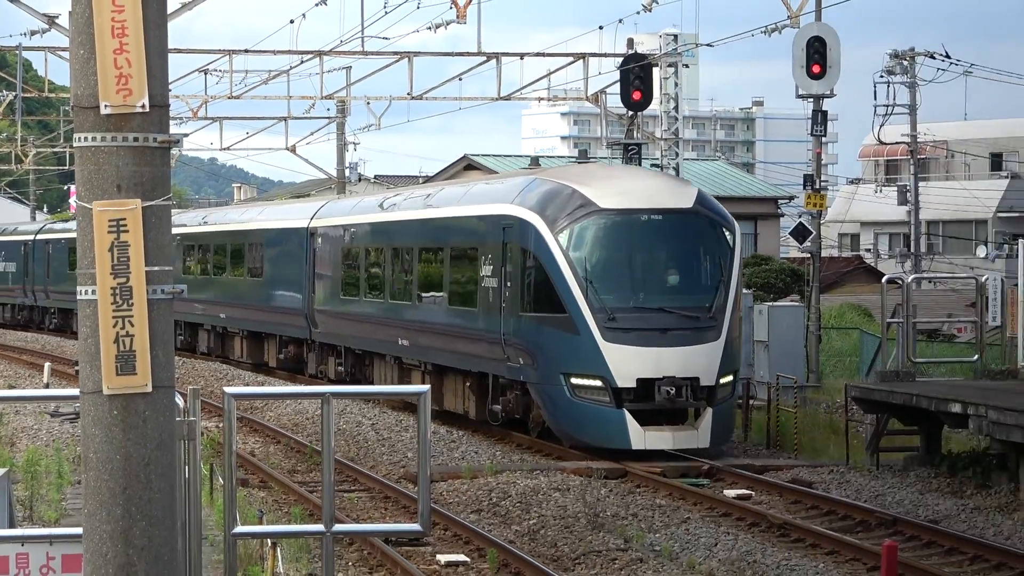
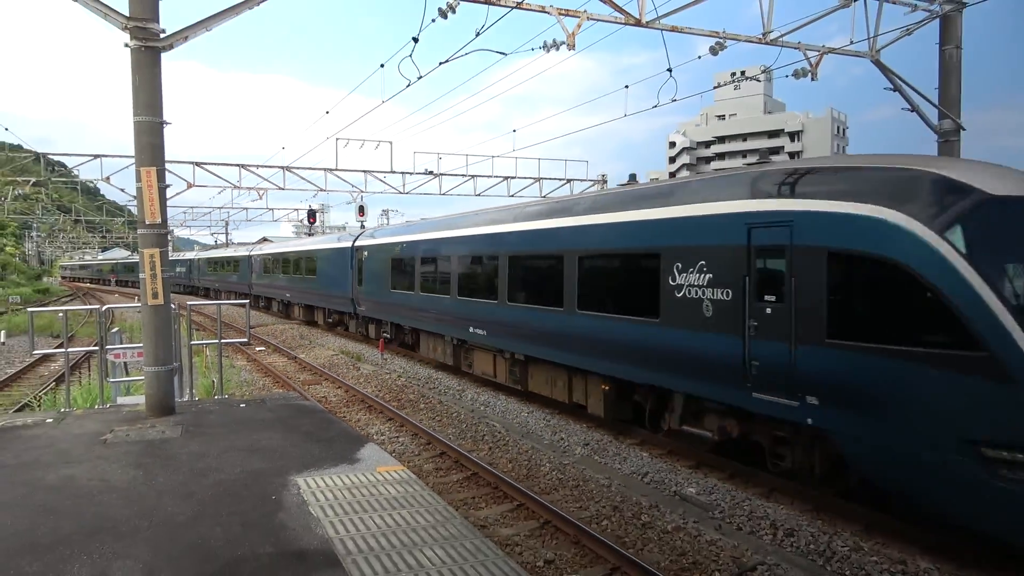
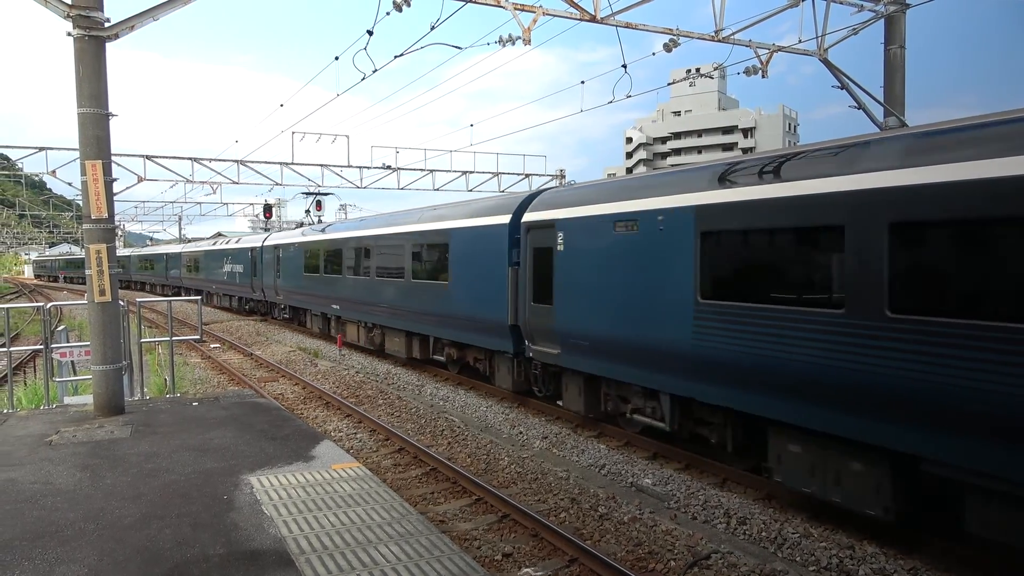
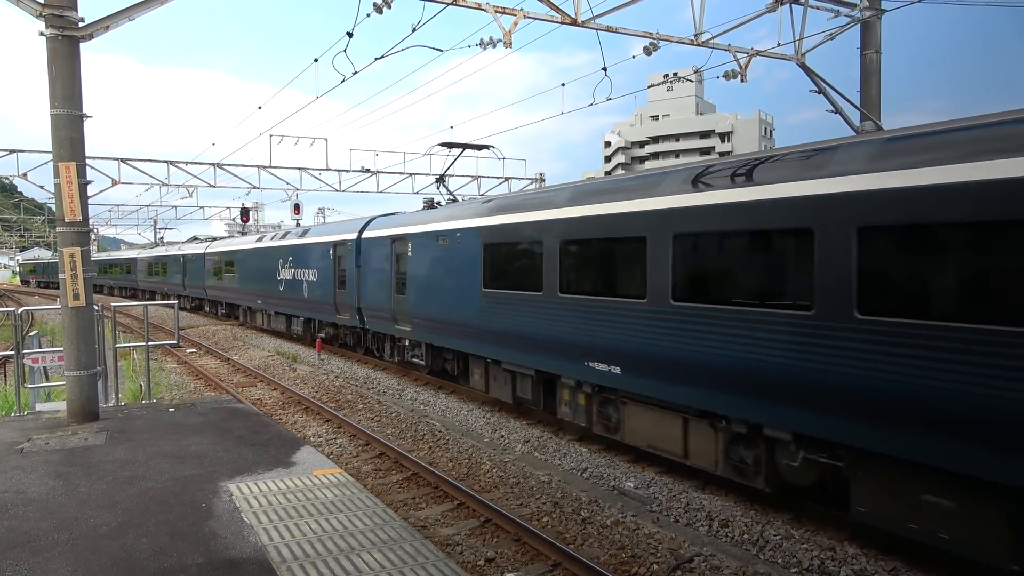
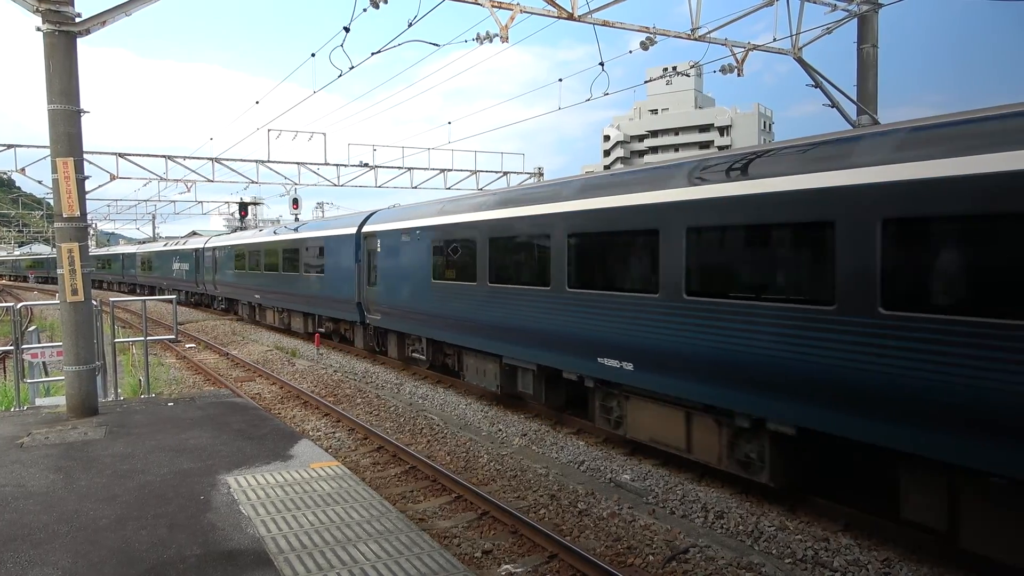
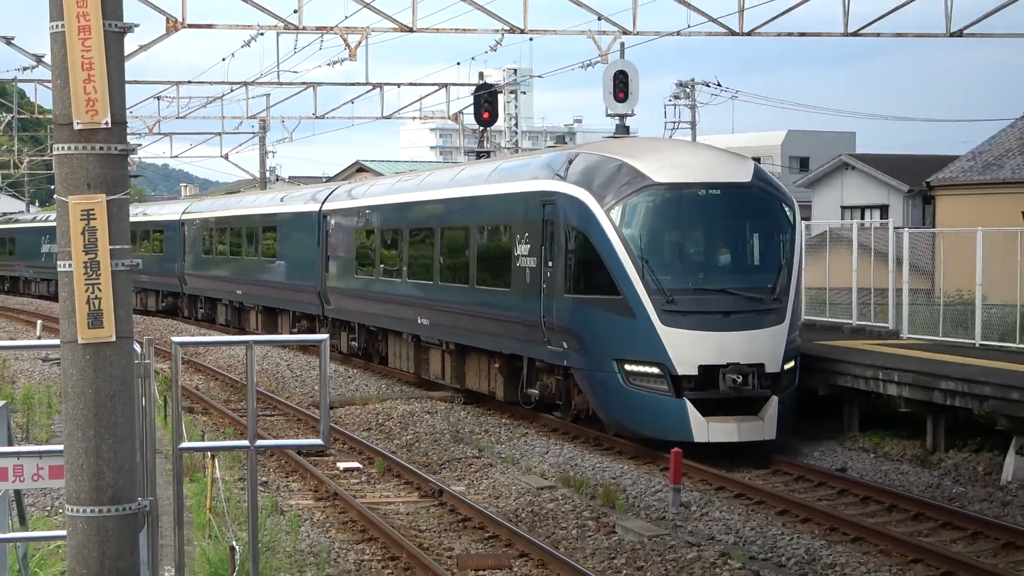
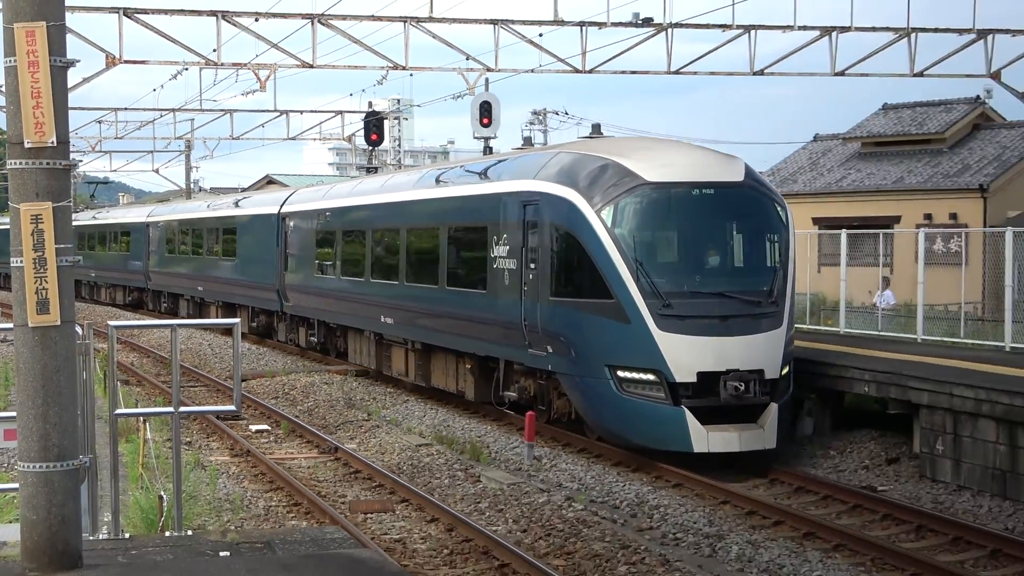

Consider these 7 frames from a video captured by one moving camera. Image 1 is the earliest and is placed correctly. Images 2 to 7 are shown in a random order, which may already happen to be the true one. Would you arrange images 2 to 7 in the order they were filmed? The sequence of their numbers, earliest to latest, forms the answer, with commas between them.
6, 7, 2, 5, 3, 4
